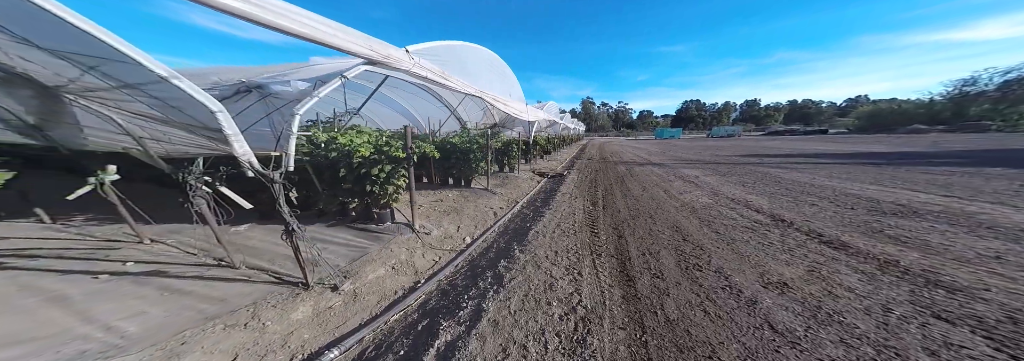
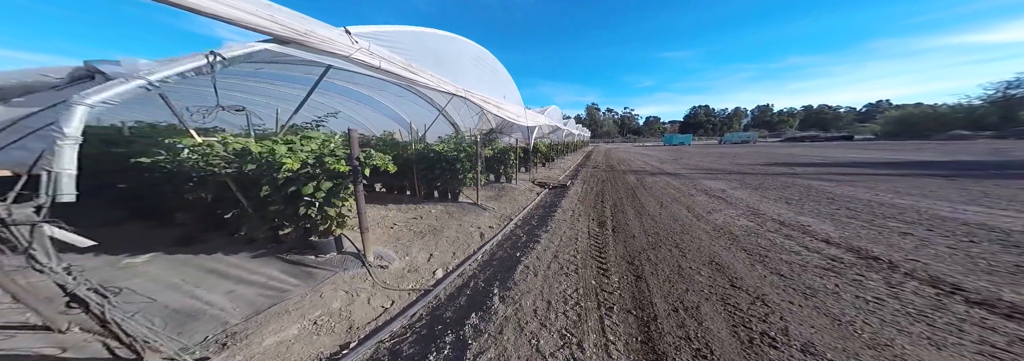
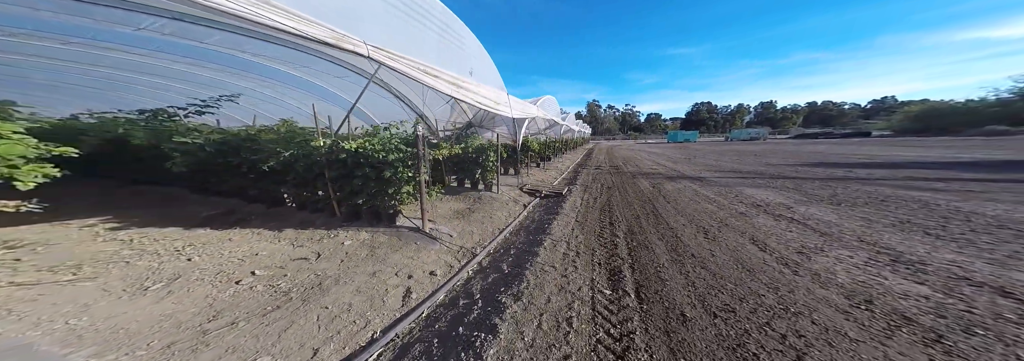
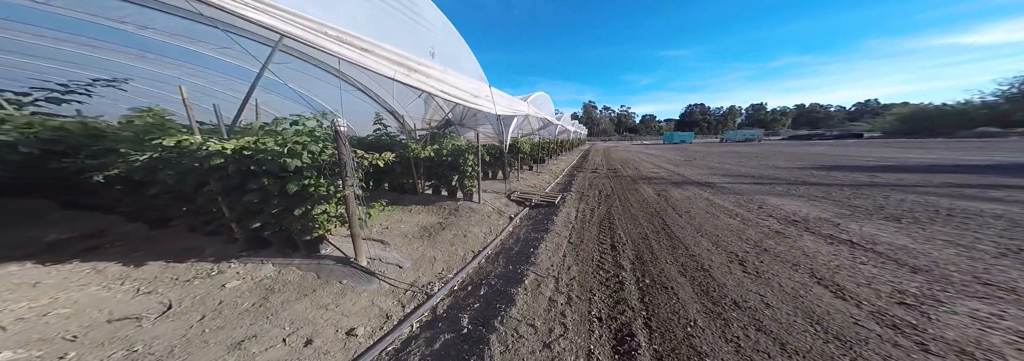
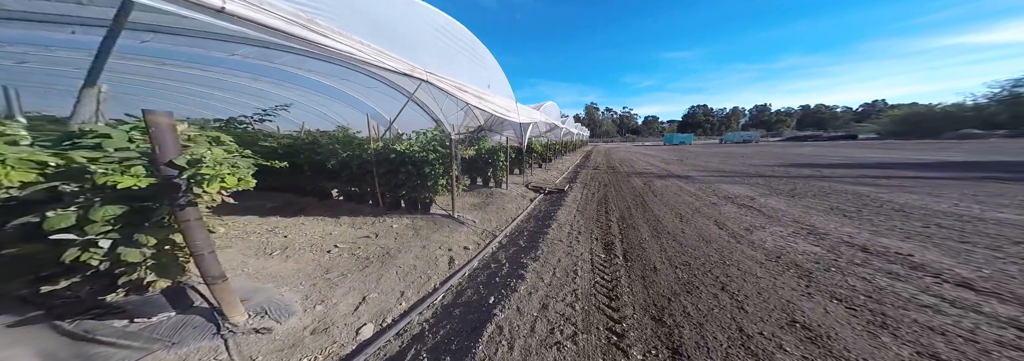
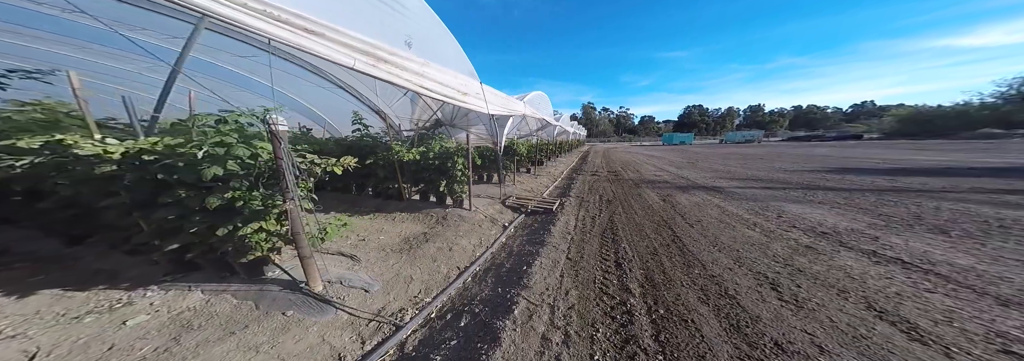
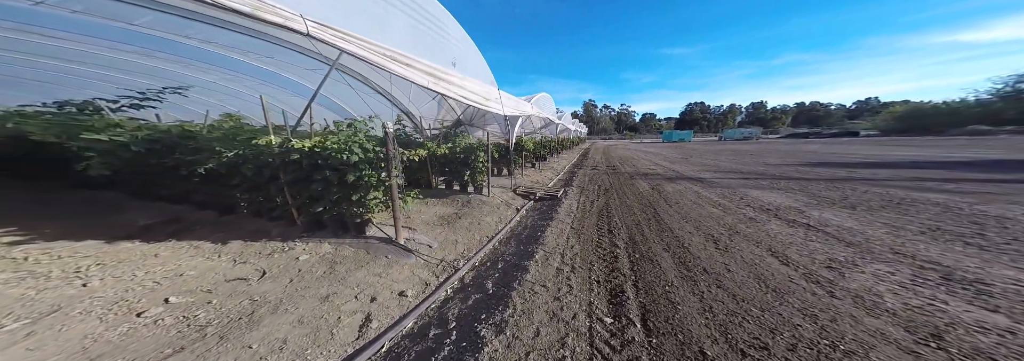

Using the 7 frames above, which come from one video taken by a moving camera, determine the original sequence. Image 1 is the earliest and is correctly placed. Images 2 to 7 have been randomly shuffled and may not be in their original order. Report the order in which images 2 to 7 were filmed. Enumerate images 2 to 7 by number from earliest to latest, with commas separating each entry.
2, 5, 3, 7, 4, 6
